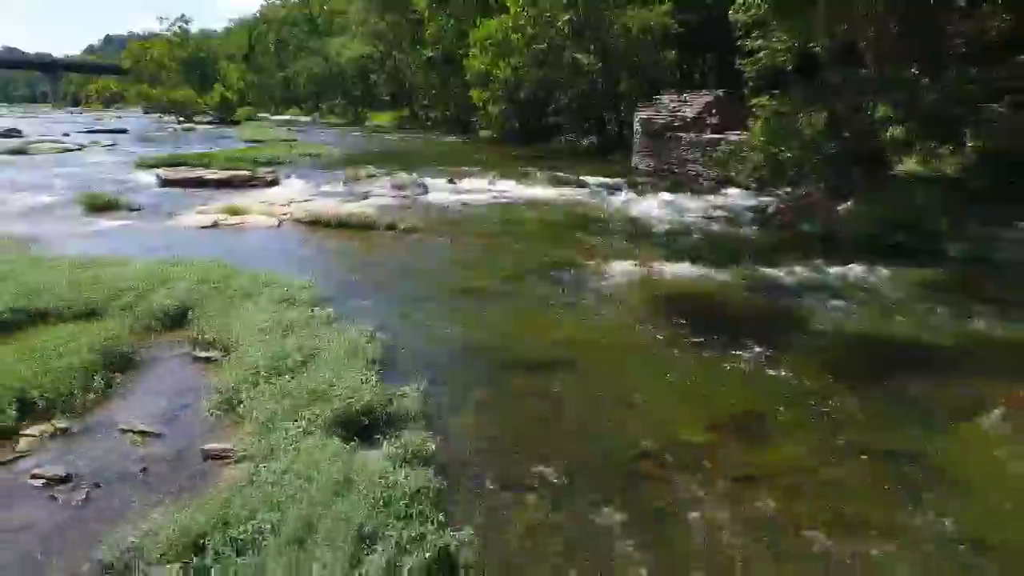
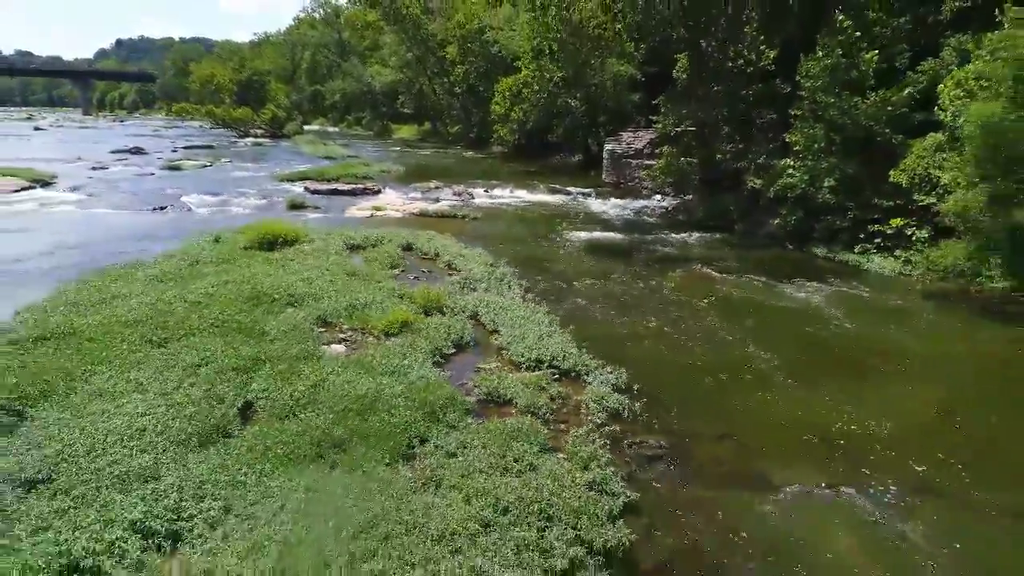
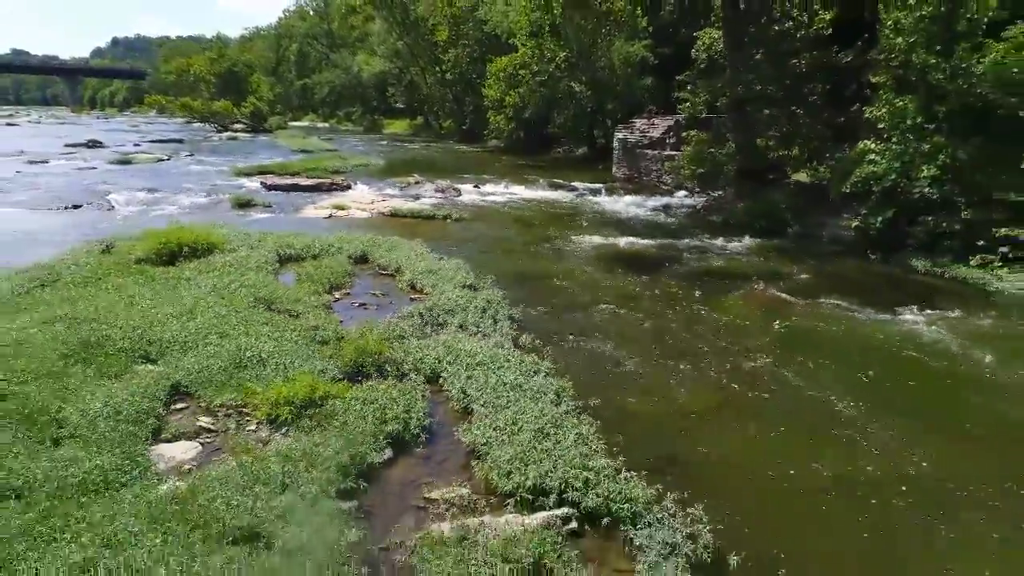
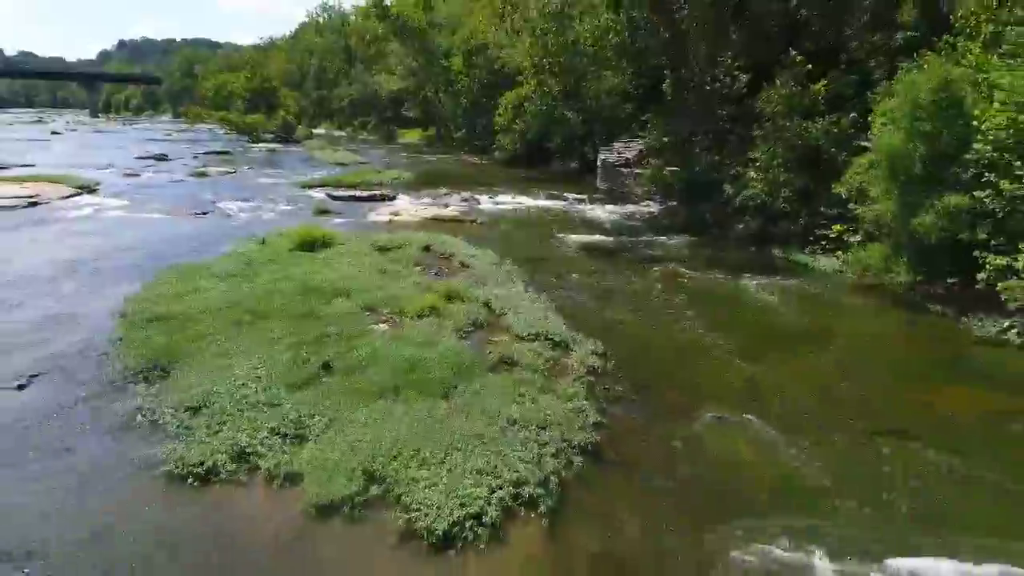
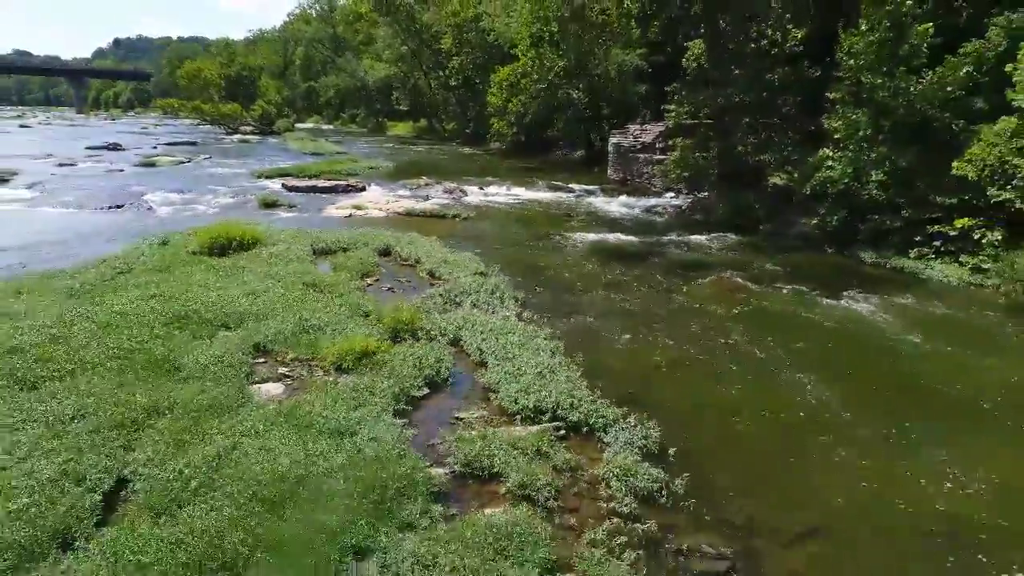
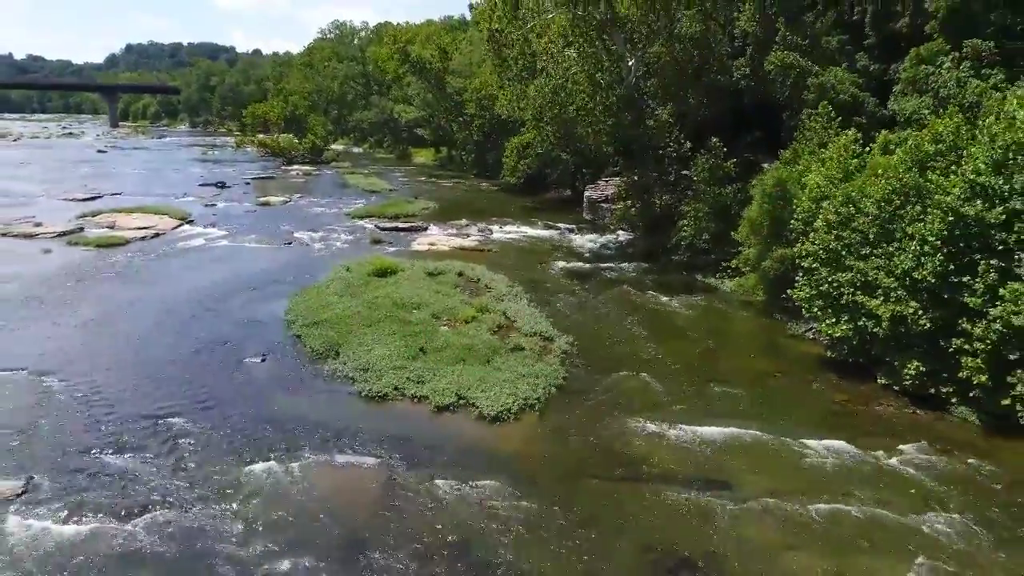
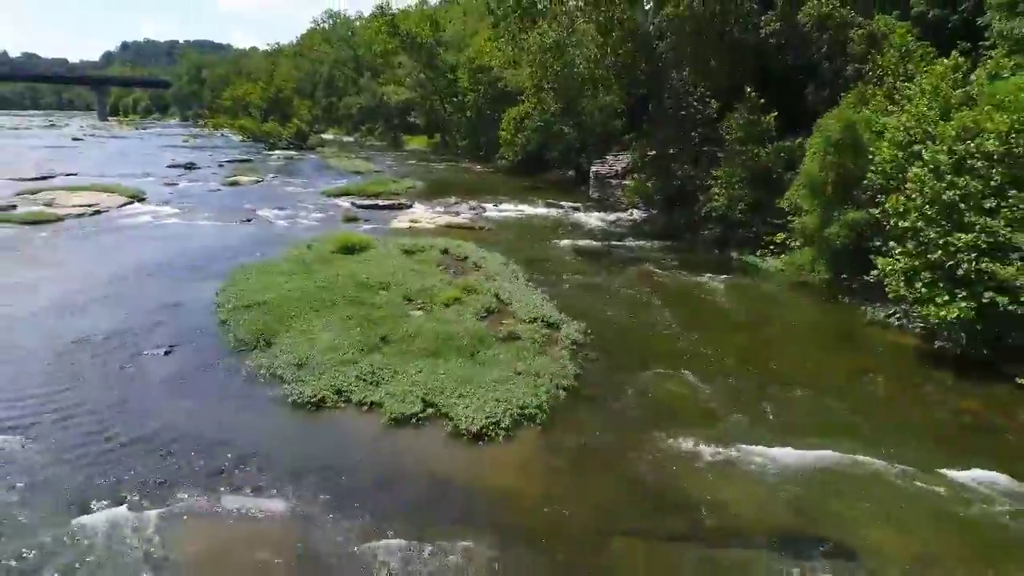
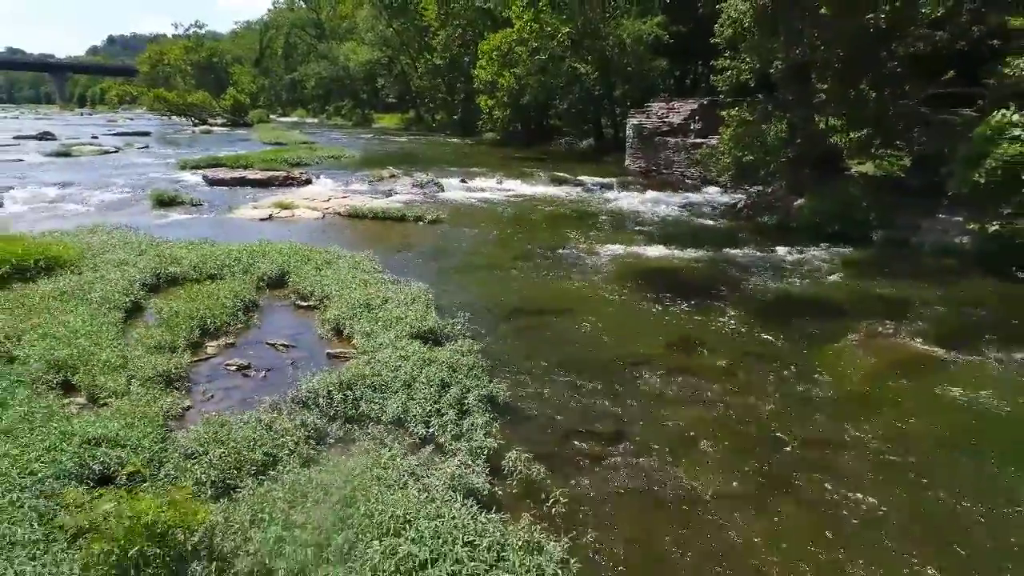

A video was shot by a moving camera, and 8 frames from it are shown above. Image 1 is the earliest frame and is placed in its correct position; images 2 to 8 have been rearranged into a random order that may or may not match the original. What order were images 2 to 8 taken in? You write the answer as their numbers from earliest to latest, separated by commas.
8, 3, 5, 2, 4, 7, 6
